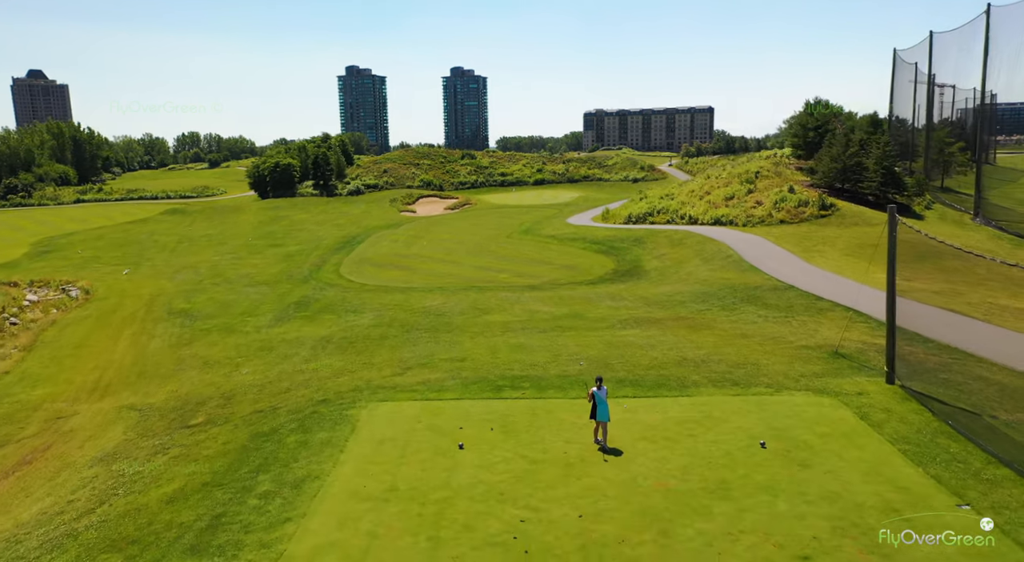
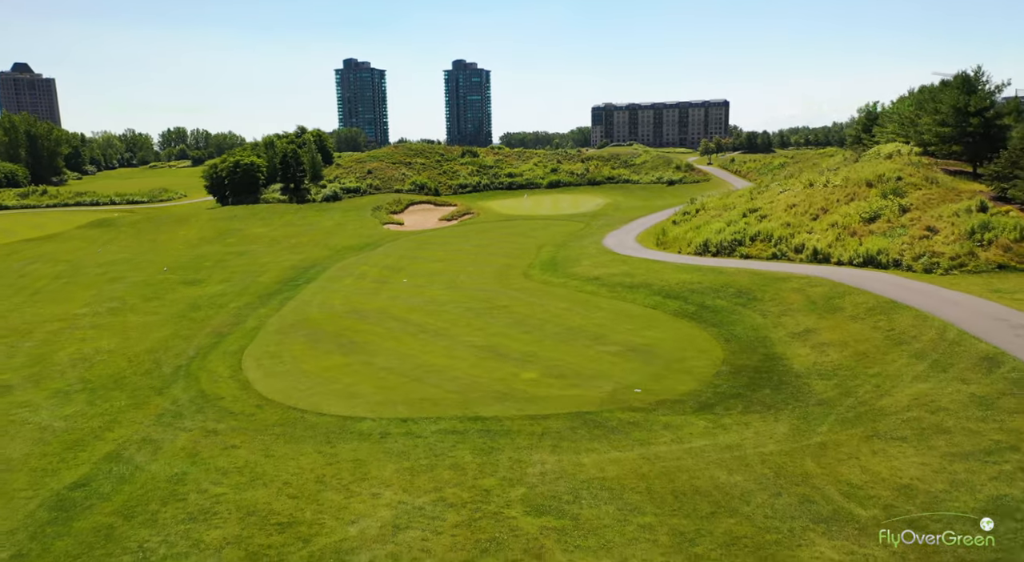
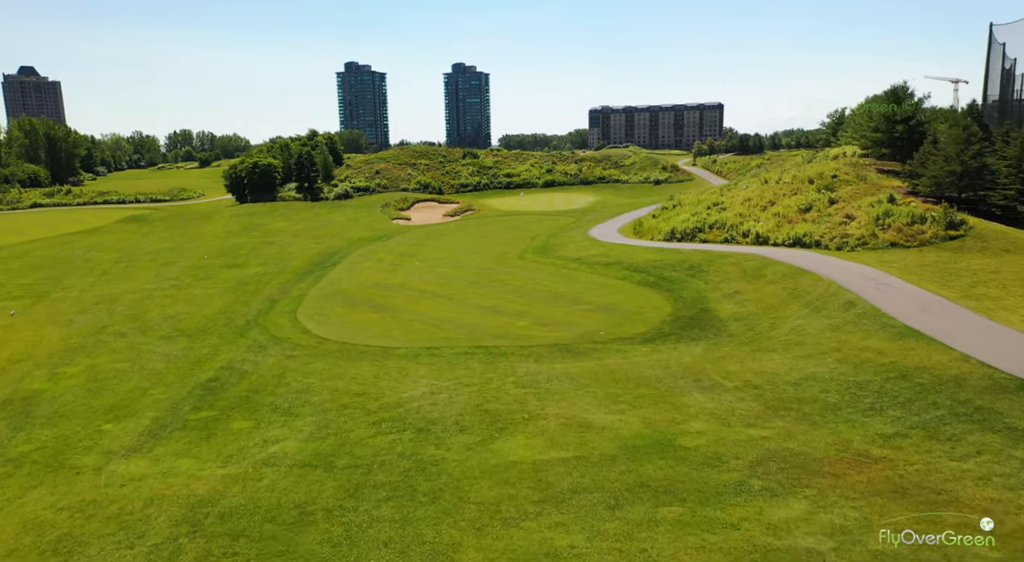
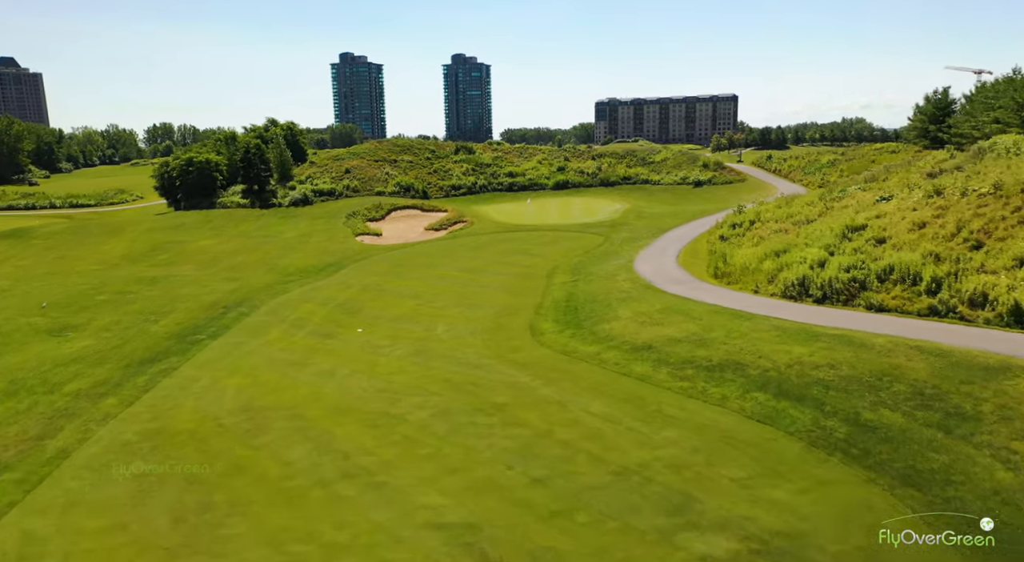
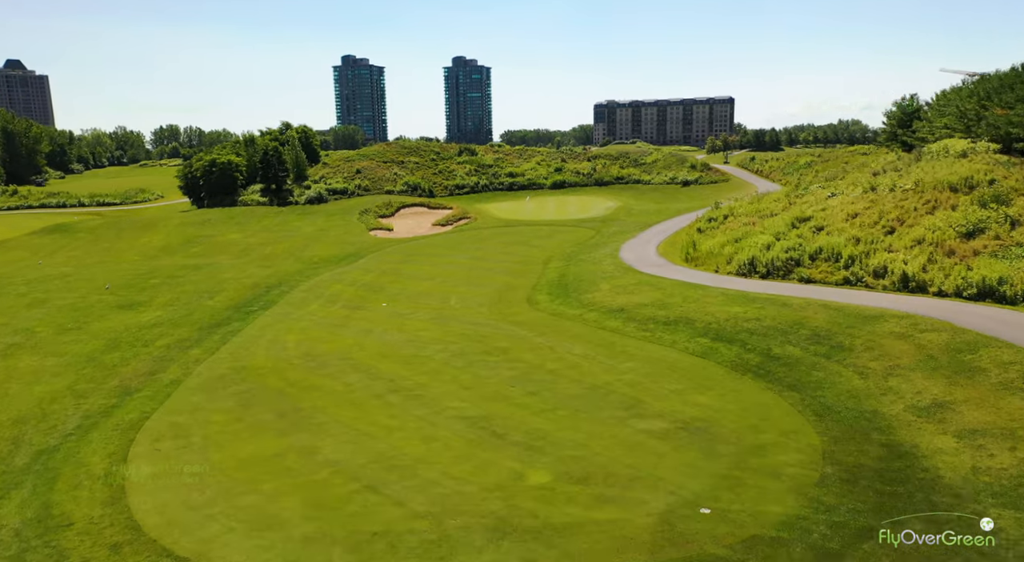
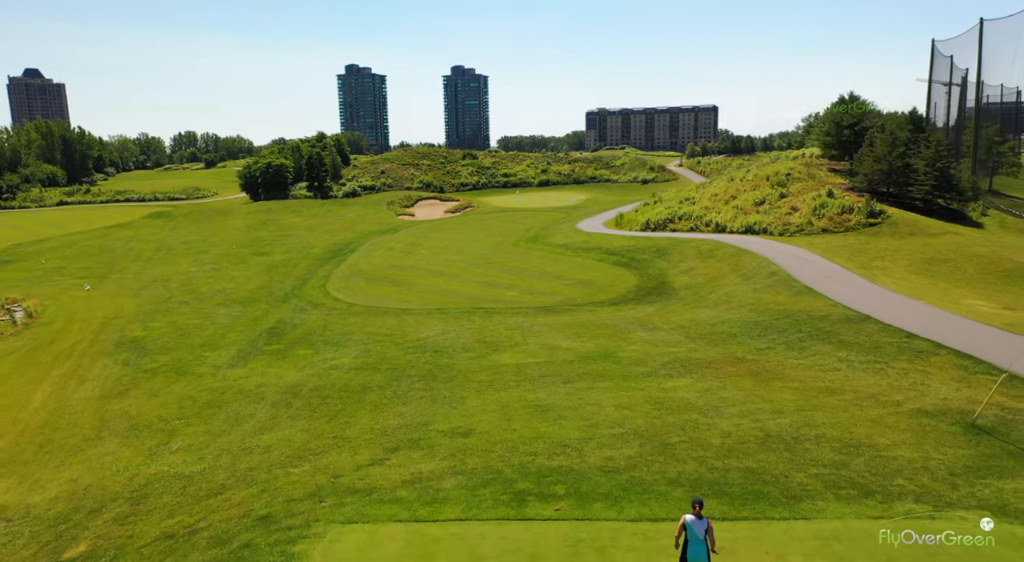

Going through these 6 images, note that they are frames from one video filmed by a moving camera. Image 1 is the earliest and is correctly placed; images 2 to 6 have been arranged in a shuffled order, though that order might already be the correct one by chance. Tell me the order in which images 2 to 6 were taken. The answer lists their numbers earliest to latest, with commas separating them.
6, 3, 2, 5, 4
